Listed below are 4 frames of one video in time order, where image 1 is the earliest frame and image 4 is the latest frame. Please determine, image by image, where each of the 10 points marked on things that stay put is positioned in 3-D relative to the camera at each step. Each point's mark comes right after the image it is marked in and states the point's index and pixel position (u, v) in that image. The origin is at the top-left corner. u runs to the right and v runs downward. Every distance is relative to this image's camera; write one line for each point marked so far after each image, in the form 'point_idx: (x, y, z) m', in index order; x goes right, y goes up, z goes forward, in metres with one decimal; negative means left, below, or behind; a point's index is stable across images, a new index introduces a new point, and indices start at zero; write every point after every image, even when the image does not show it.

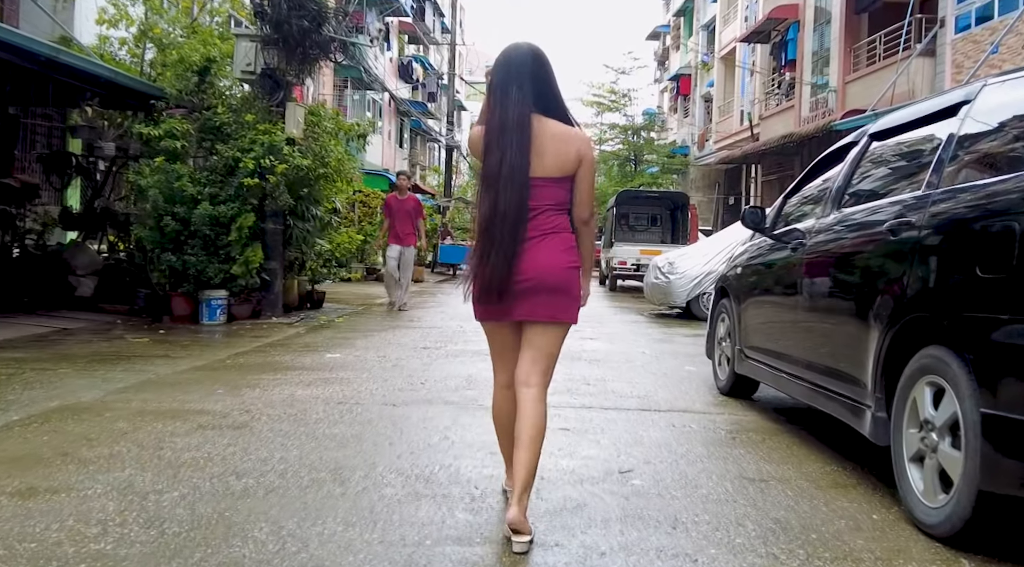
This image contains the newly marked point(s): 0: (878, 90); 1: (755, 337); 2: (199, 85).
0: (+7.0, +3.7, +15.7) m
1: (+1.6, -0.4, +5.2) m
2: (-3.7, +2.3, +9.8) m
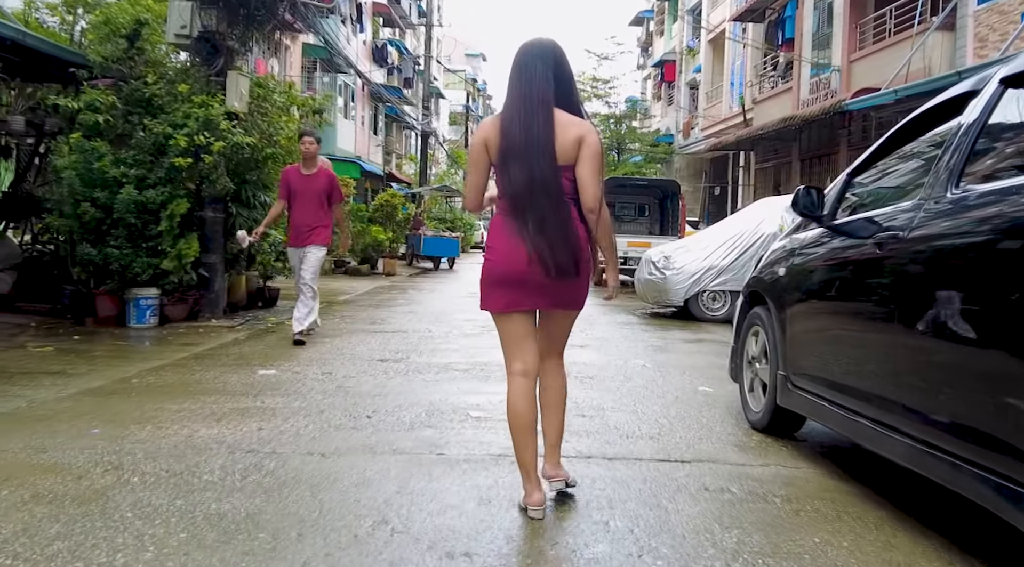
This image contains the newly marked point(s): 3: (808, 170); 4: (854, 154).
0: (+6.6, +3.8, +14.5) m
1: (+1.4, -0.4, +3.9) m
2: (-3.9, +2.4, +8.4) m
3: (+6.7, +2.6, +18.5) m
4: (+6.7, +2.5, +16.1) m
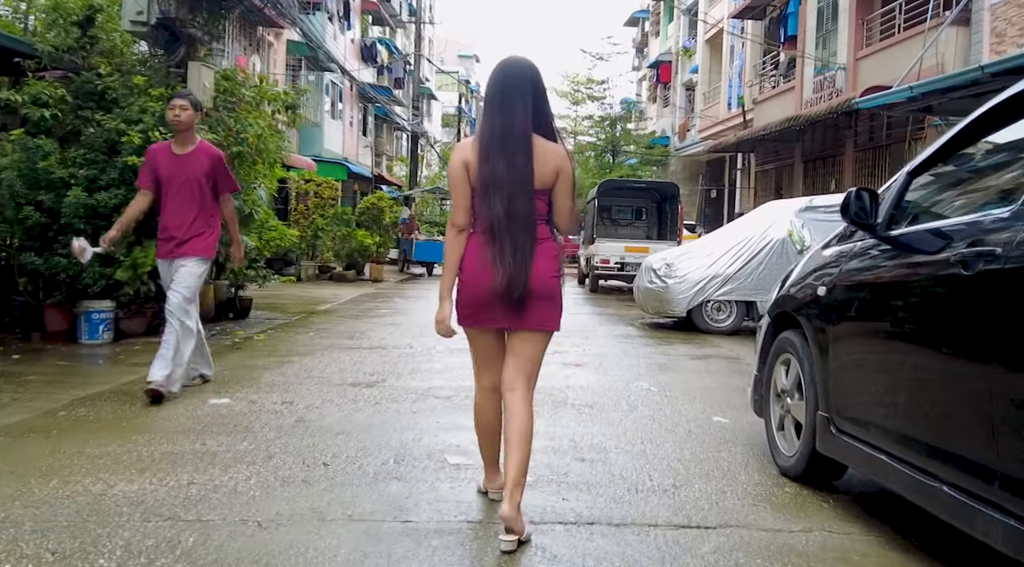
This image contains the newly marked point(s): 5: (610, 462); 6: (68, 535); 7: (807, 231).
0: (+6.5, +3.7, +13.8) m
1: (+1.4, -0.5, +3.2) m
2: (-4.0, +2.3, +7.6) m
3: (+6.5, +2.4, +17.8) m
4: (+6.6, +2.4, +15.4) m
5: (+0.5, -0.9, +3.9) m
6: (-1.5, -0.9, +2.8) m
7: (+3.5, +0.6, +9.8) m
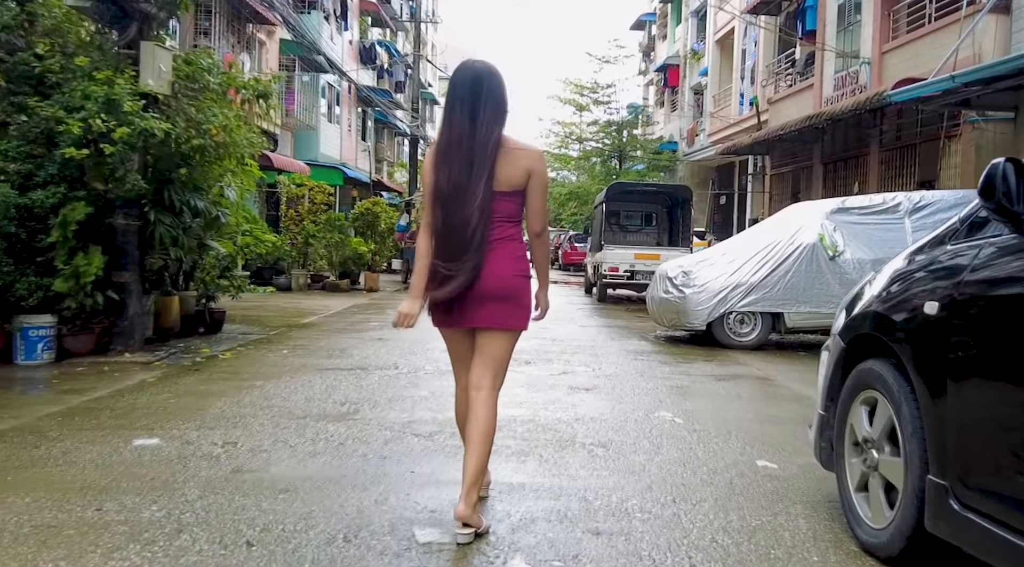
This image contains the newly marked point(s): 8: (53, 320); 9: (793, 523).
0: (+6.5, +3.5, +12.9) m
1: (+1.3, -0.5, +2.2) m
2: (-4.0, +2.2, +6.7) m
3: (+6.5, +2.2, +16.8) m
4: (+6.6, +2.2, +14.4) m
5: (+0.4, -0.9, +2.9) m
6: (-1.6, -0.9, +1.9) m
7: (+3.5, +0.5, +8.8) m
8: (-3.7, -0.3, +6.6) m
9: (+1.1, -0.9, +3.2) m
